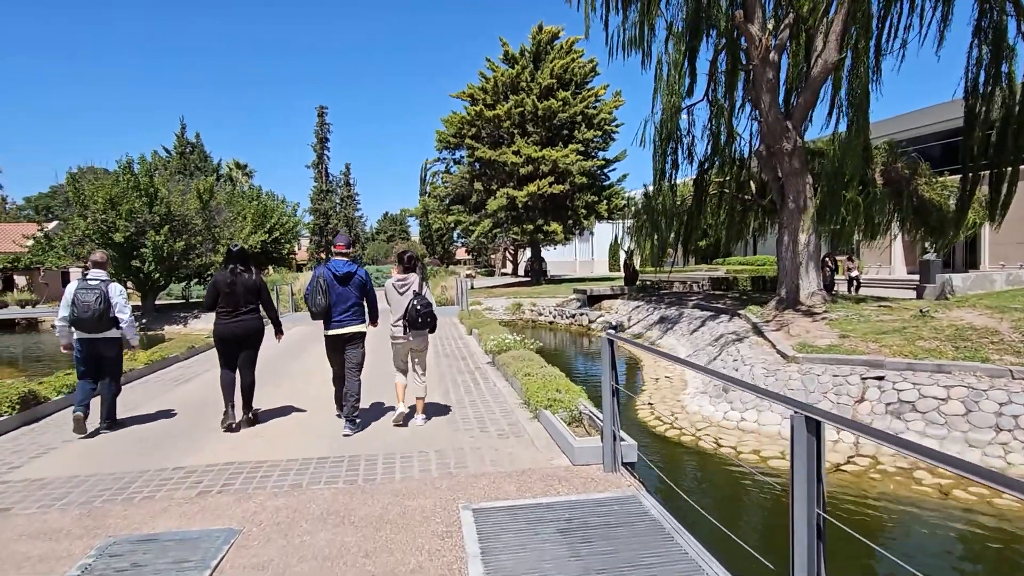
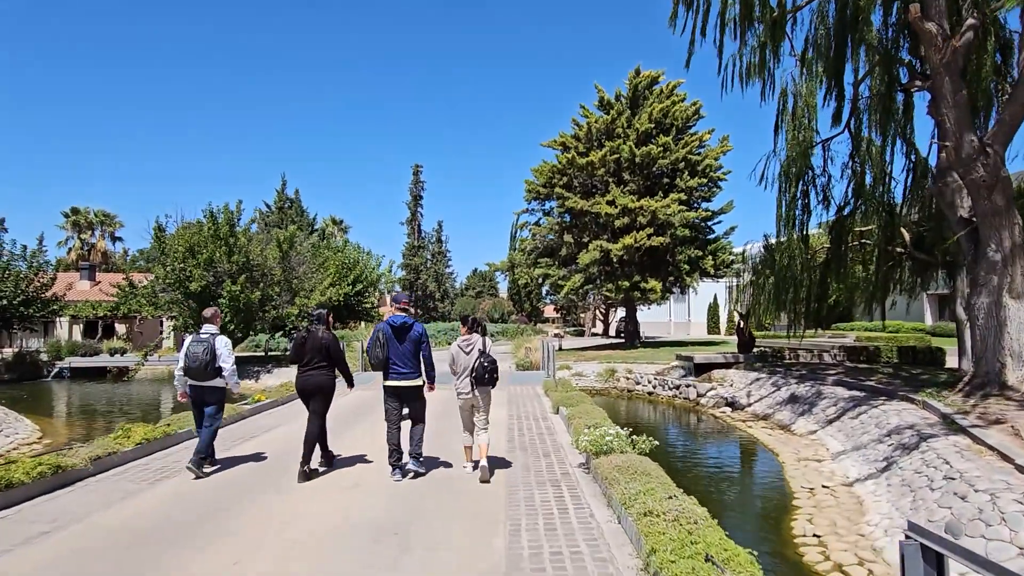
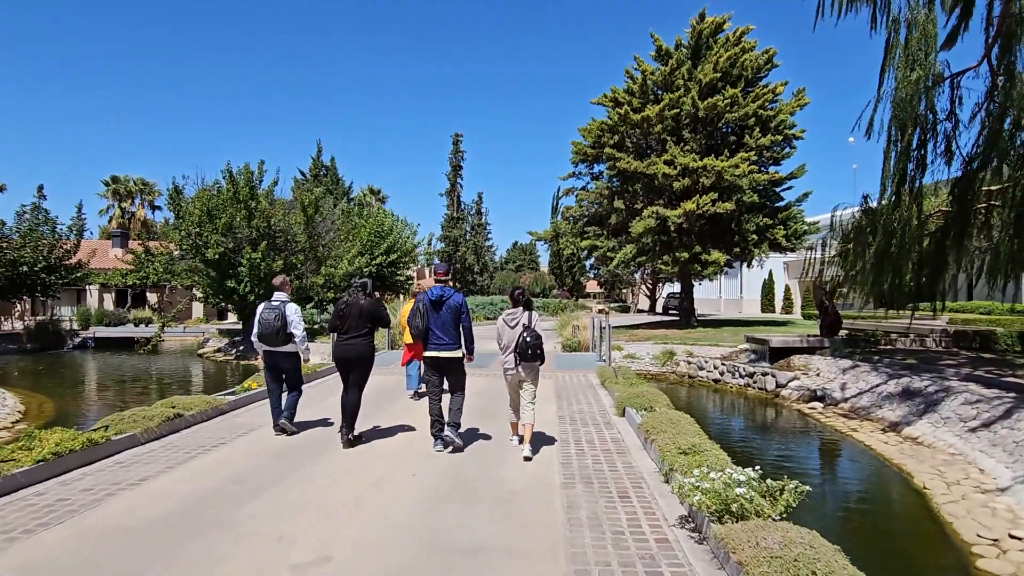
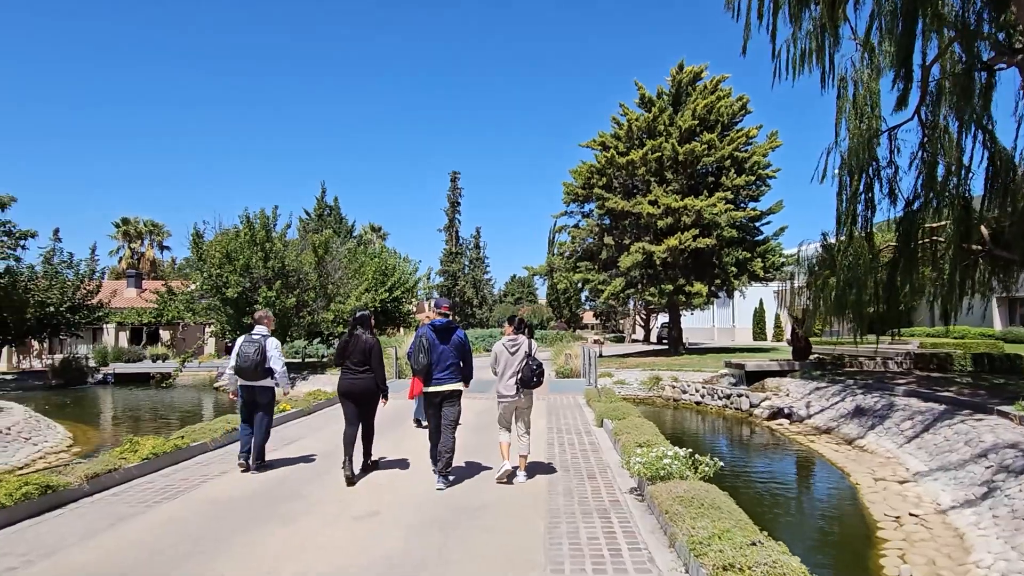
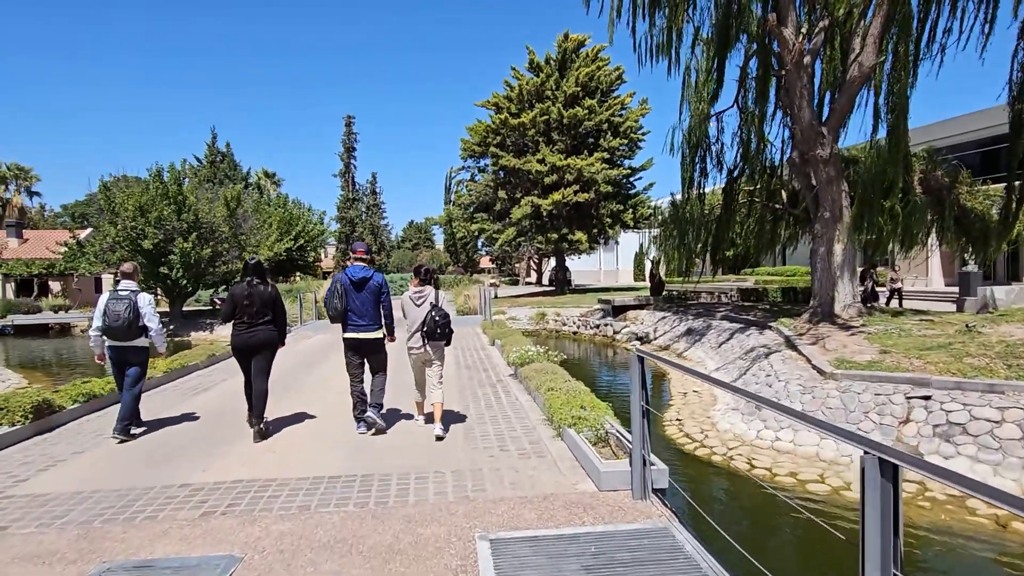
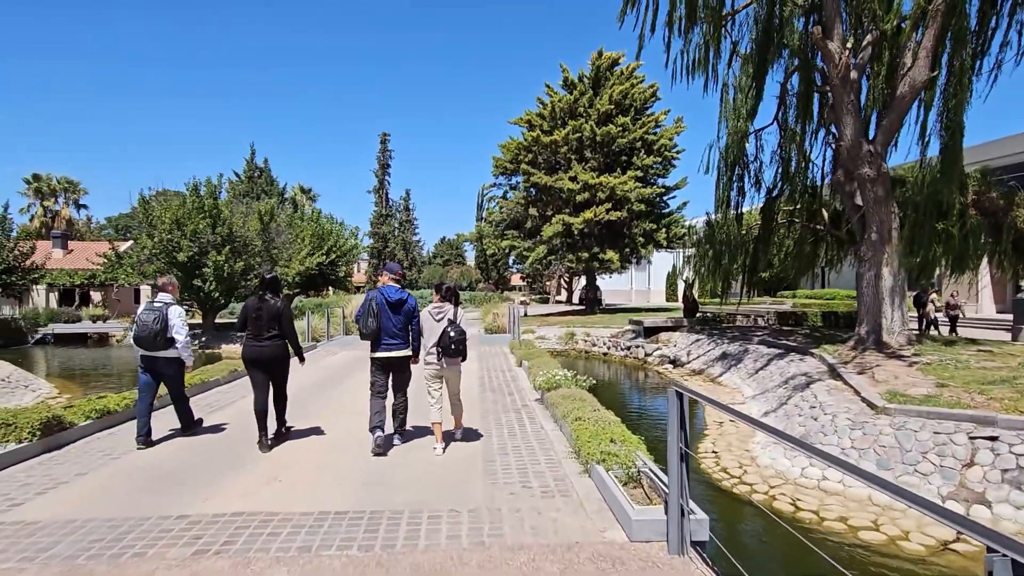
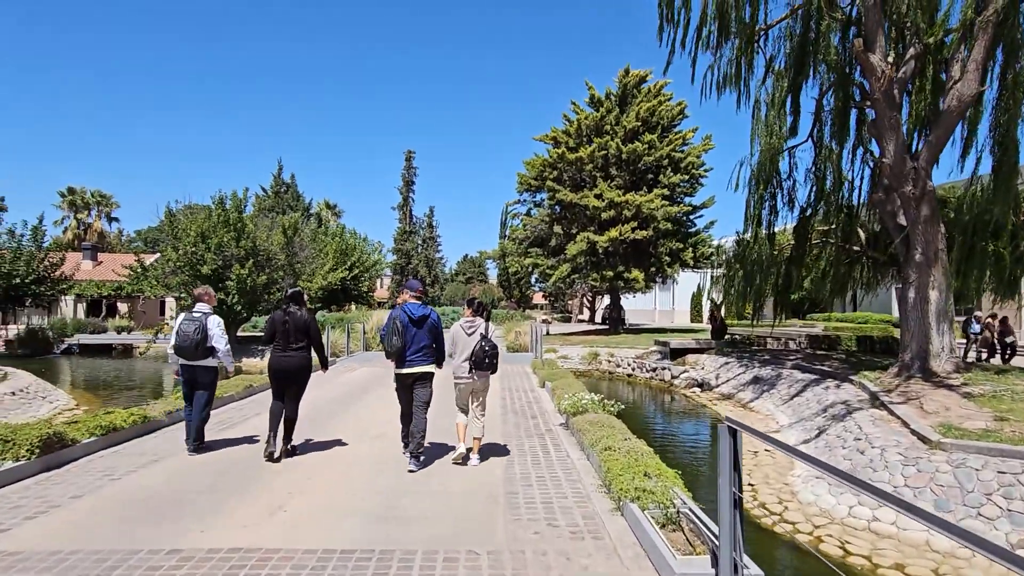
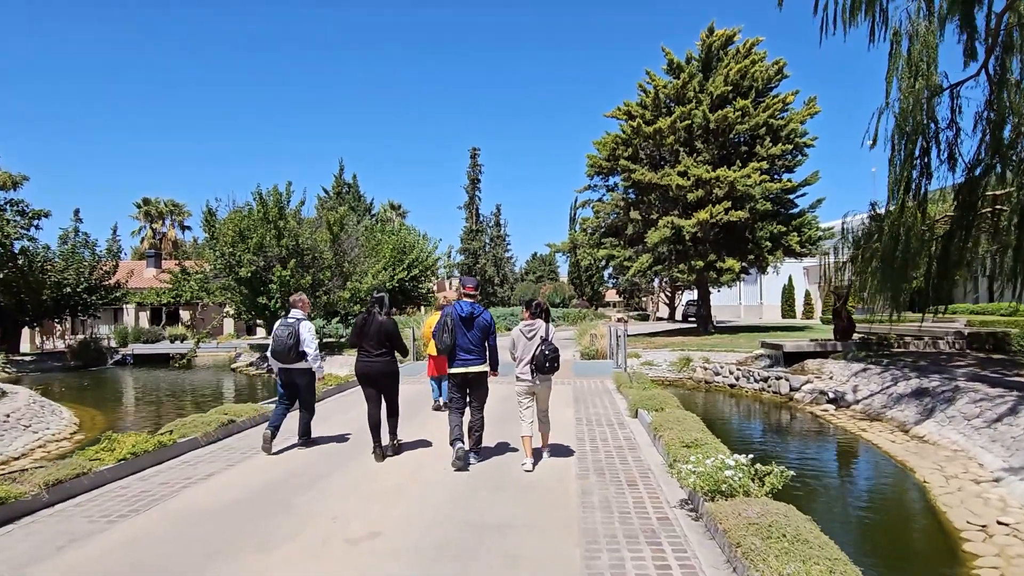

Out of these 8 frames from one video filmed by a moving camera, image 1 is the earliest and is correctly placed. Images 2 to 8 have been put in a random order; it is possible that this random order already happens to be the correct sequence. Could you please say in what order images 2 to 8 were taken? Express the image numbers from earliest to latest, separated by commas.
5, 6, 7, 2, 4, 8, 3
